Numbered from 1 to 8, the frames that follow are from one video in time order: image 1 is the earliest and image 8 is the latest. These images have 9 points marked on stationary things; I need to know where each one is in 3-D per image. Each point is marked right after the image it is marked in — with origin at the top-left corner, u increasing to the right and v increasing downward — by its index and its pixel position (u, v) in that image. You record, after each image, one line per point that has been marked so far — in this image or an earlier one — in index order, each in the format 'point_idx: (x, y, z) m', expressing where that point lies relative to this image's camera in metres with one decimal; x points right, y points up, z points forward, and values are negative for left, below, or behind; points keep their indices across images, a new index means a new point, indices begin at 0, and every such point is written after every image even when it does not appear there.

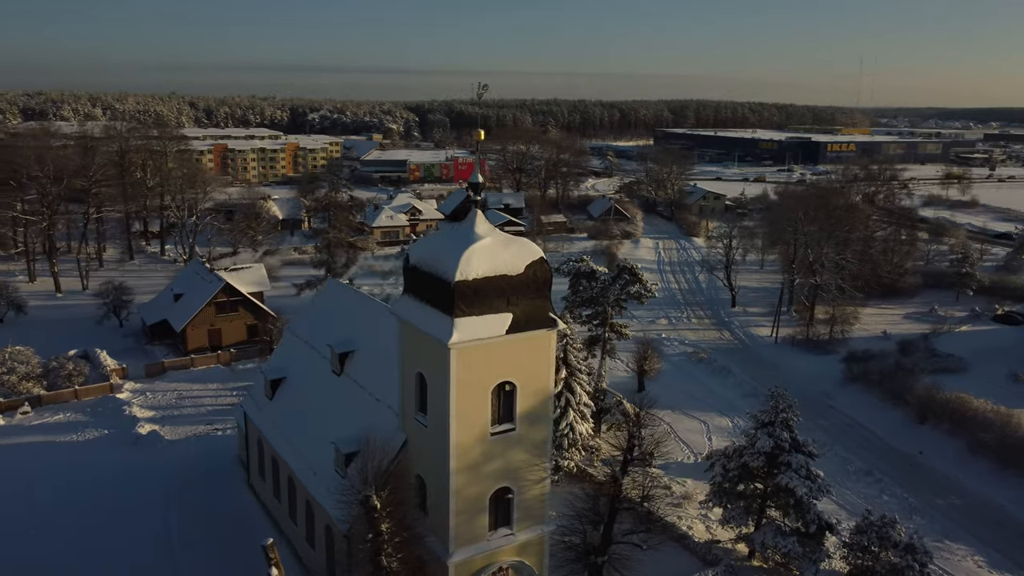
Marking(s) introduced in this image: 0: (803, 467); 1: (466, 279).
0: (+6.9, -4.2, +18.9) m
1: (-0.8, +0.1, +13.8) m
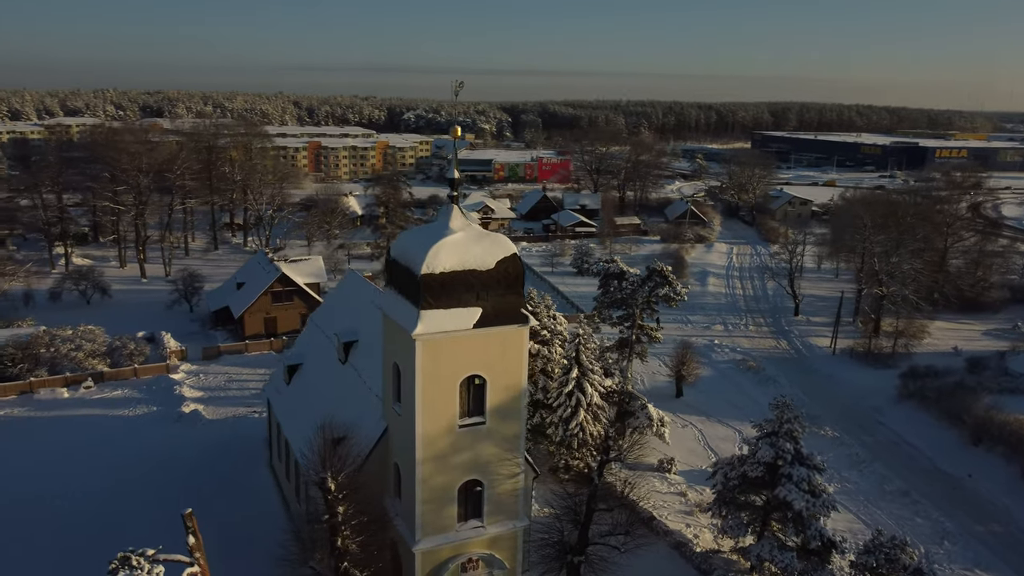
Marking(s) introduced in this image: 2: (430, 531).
0: (+6.7, -4.4, +18.2) m
1: (-1.4, +0.3, +14.1) m
2: (-1.6, -4.6, +15.2) m
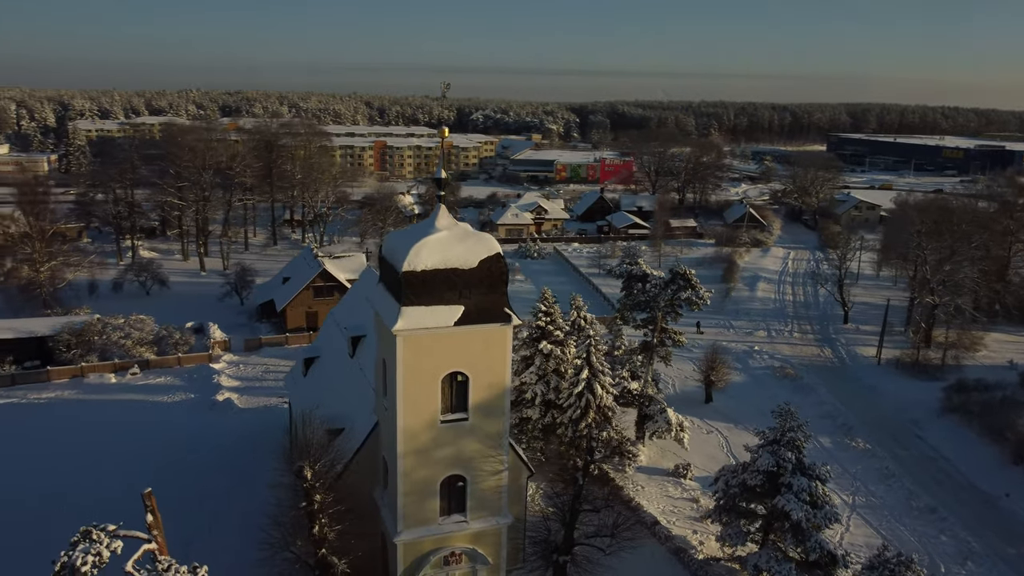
0: (+6.5, -4.5, +17.8) m
1: (-1.8, +0.3, +14.4) m
2: (-1.9, -4.6, +15.5) m
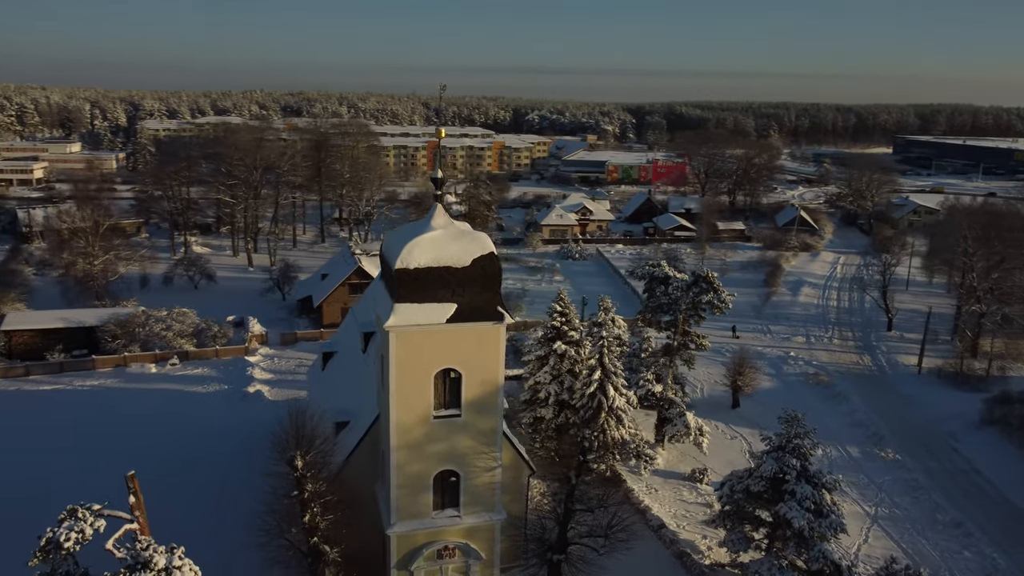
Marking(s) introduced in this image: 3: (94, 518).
0: (+6.5, -4.6, +17.5) m
1: (-2.0, +0.4, +14.7) m
2: (-2.1, -4.5, +15.8) m
3: (-5.8, -3.2, +11.0) m
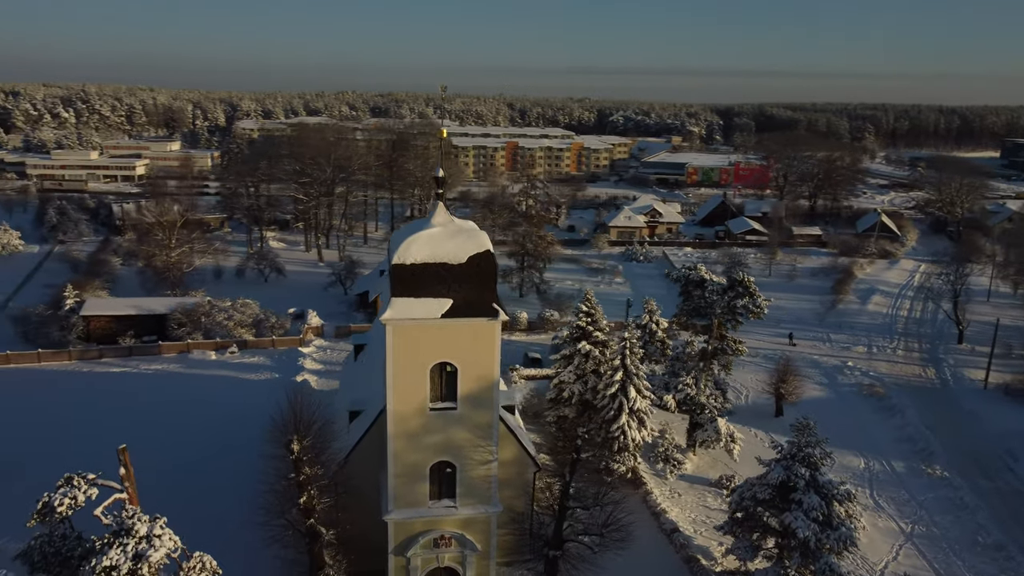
0: (+6.5, -4.8, +17.1) m
1: (-2.1, +0.5, +15.3) m
2: (-2.3, -4.4, +16.4) m
3: (-6.4, -3.0, +12.0) m
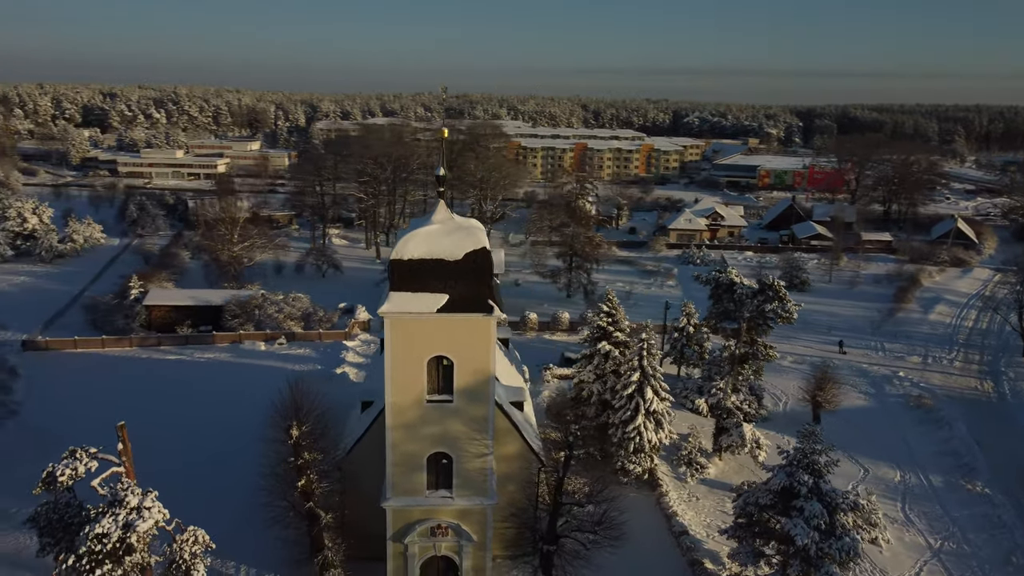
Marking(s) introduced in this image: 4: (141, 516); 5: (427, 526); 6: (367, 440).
0: (+6.4, -4.8, +16.8) m
1: (-2.2, +0.6, +15.8) m
2: (-2.4, -4.3, +16.9) m
3: (-6.9, -2.8, +12.9) m
4: (-5.8, -3.5, +12.4) m
5: (-1.8, -5.1, +17.0) m
6: (-3.2, -3.3, +17.6) m
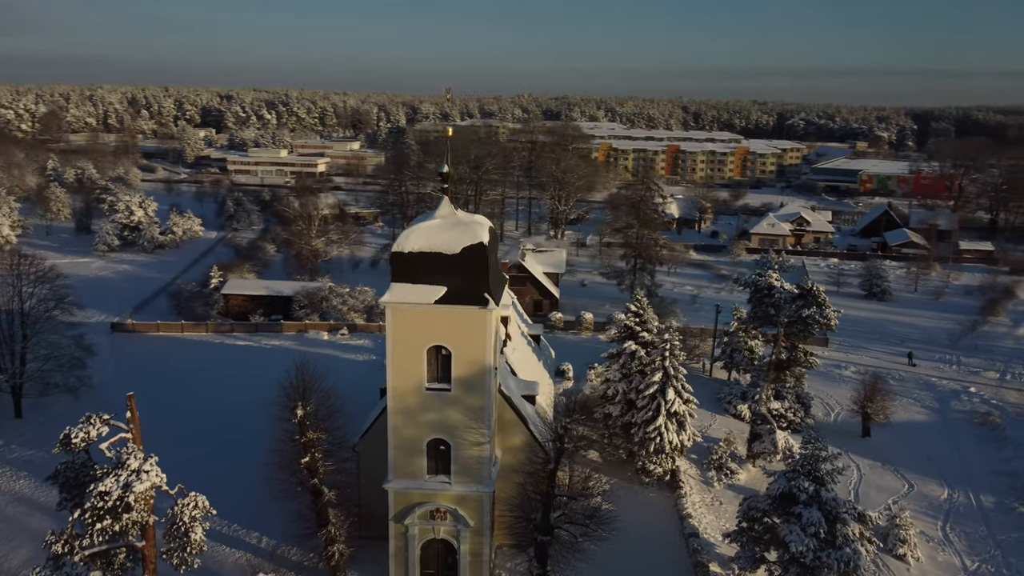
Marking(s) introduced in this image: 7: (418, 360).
0: (+6.2, -4.9, +16.5) m
1: (-2.3, +0.8, +16.5) m
2: (-2.5, -4.1, +17.7) m
3: (-7.4, -2.4, +14.3) m
4: (-6.4, -3.2, +13.6) m
5: (-1.9, -4.9, +17.7) m
6: (-3.1, -3.1, +18.5) m
7: (-2.0, -1.5, +17.0) m
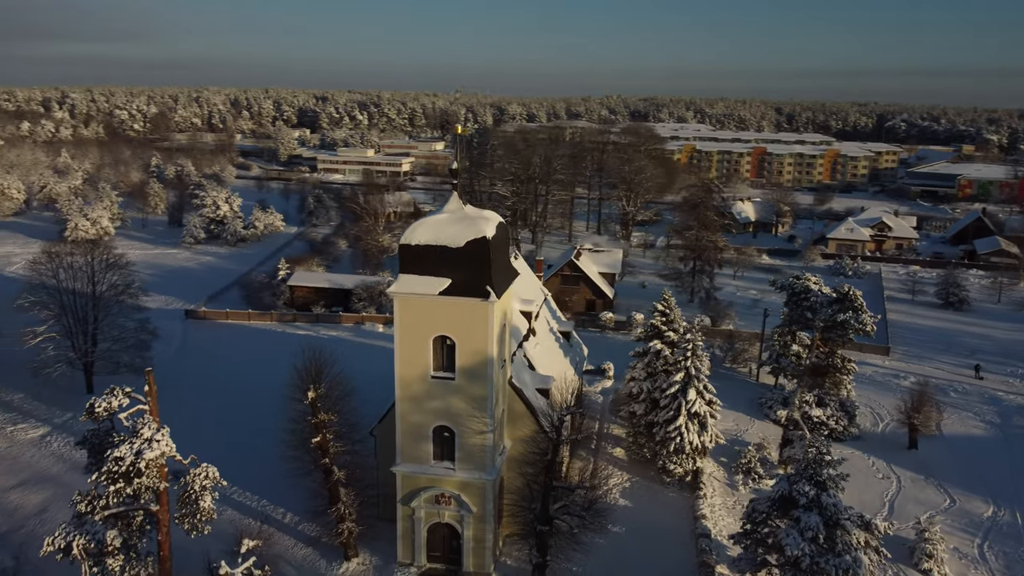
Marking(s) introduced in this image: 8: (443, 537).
0: (+6.1, -4.9, +16.3) m
1: (-2.2, +1.0, +17.2) m
2: (-2.4, -3.9, +18.4) m
3: (-7.6, -2.1, +15.5) m
4: (-6.7, -2.9, +14.8) m
5: (-1.9, -4.7, +18.3) m
6: (-3.0, -2.9, +19.3) m
7: (-1.9, -1.3, +17.7) m
8: (-1.6, -5.9, +18.9) m
